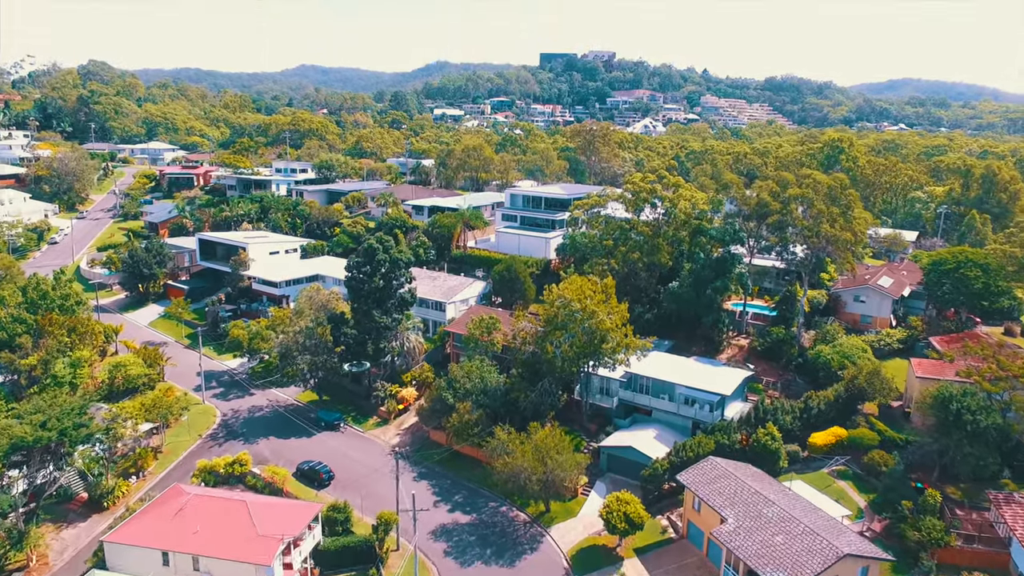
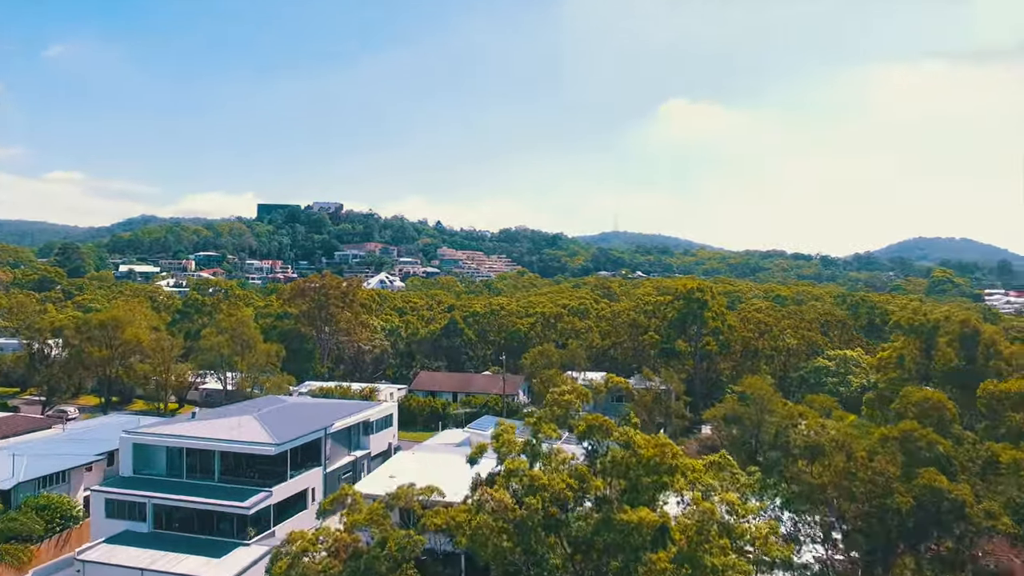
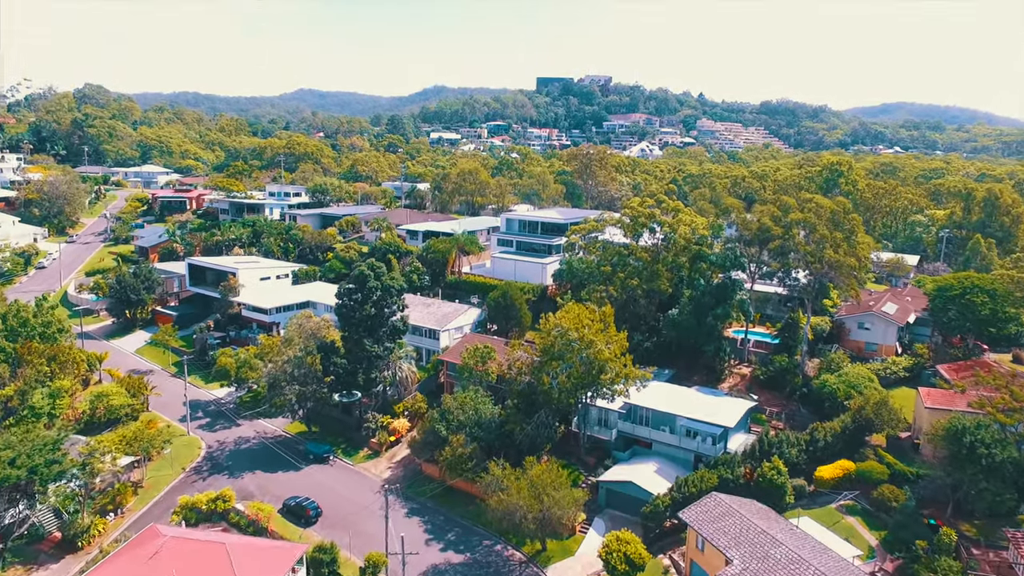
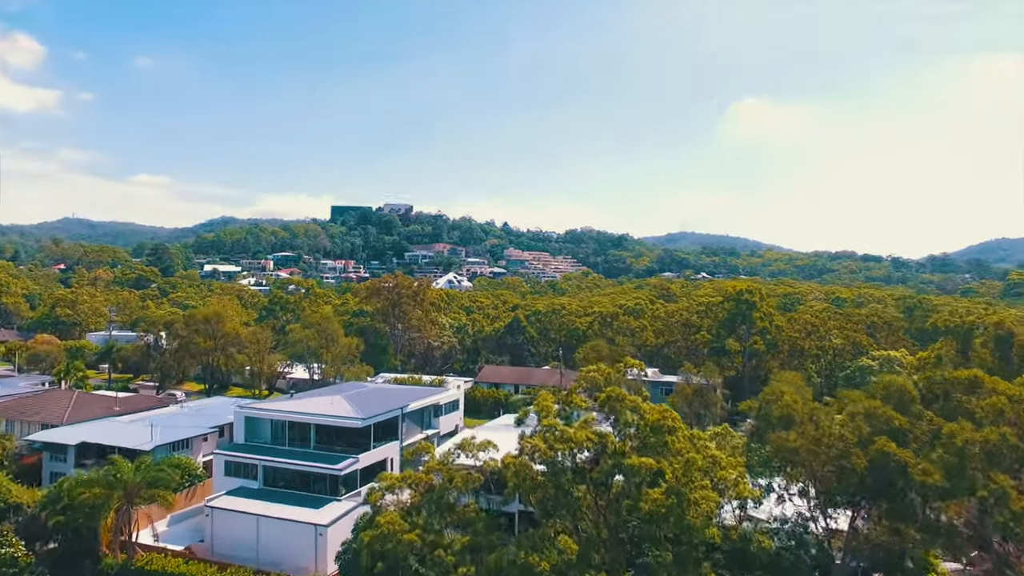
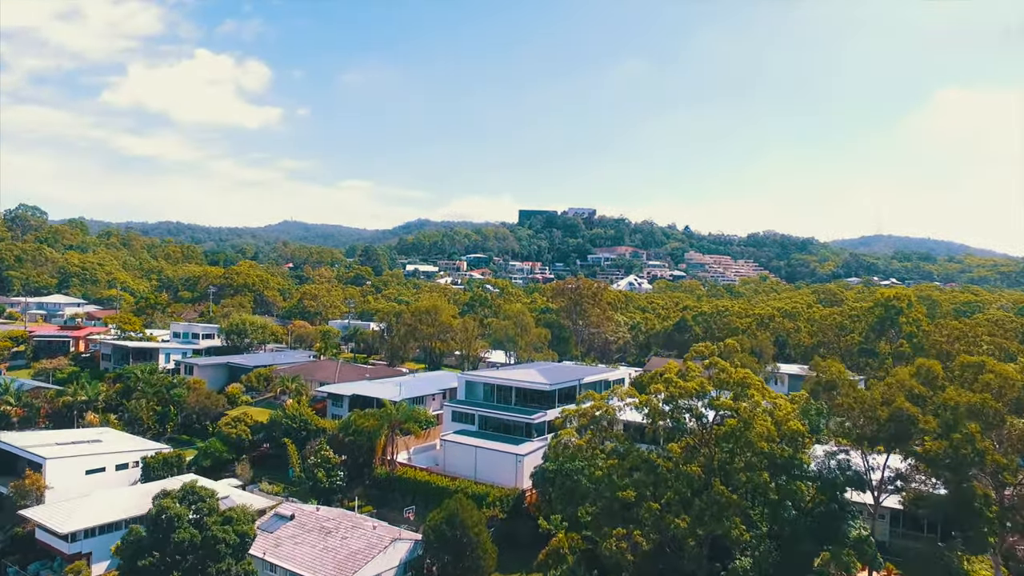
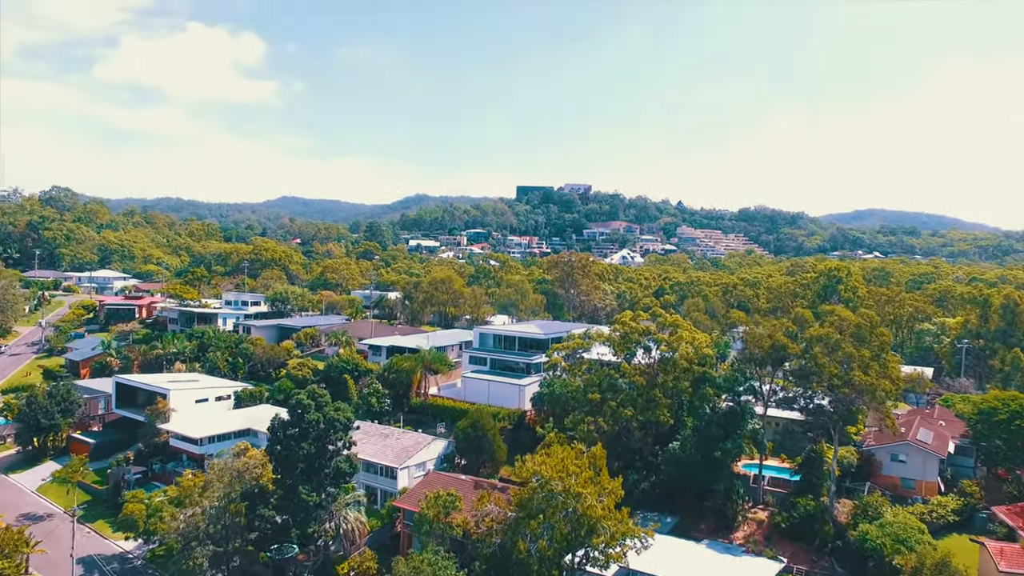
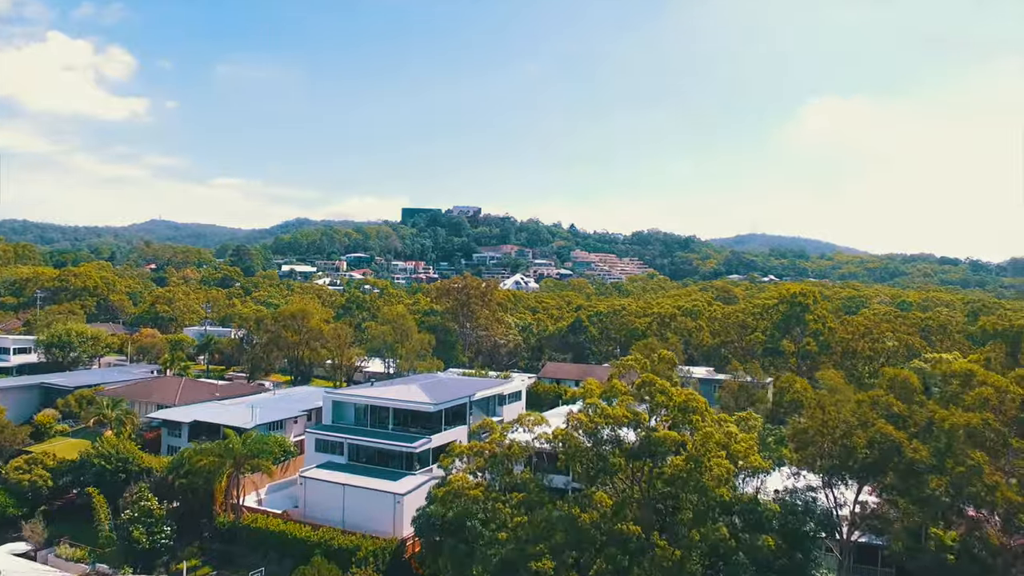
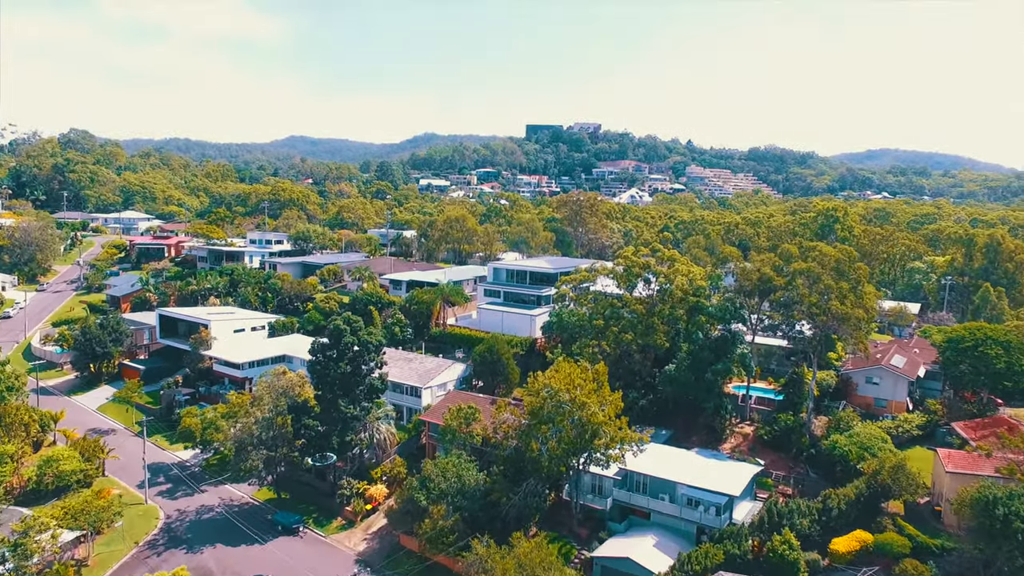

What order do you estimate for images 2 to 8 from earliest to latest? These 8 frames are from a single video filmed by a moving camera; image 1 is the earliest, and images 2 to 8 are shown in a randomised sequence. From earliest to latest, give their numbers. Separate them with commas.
3, 8, 6, 5, 7, 4, 2
